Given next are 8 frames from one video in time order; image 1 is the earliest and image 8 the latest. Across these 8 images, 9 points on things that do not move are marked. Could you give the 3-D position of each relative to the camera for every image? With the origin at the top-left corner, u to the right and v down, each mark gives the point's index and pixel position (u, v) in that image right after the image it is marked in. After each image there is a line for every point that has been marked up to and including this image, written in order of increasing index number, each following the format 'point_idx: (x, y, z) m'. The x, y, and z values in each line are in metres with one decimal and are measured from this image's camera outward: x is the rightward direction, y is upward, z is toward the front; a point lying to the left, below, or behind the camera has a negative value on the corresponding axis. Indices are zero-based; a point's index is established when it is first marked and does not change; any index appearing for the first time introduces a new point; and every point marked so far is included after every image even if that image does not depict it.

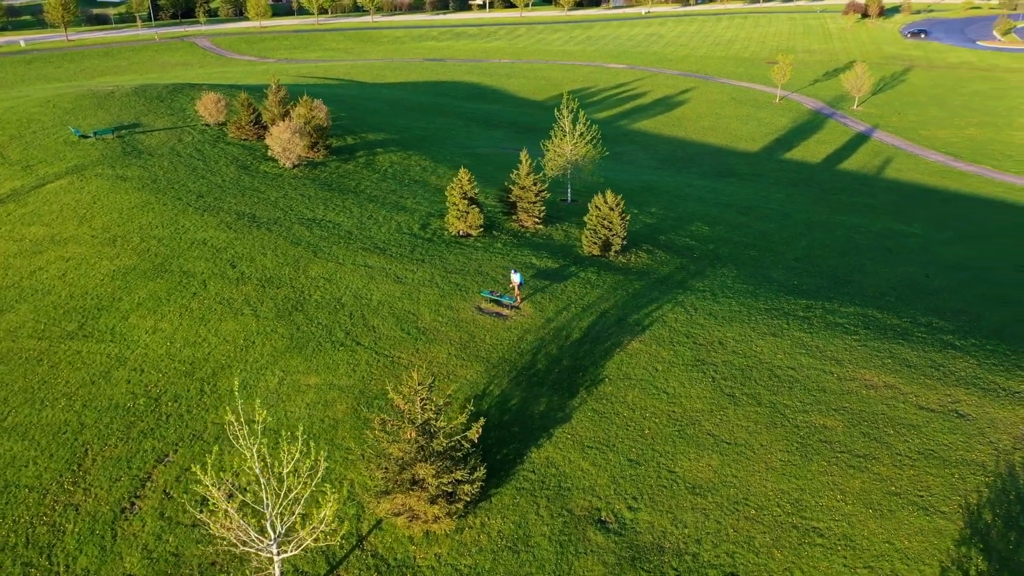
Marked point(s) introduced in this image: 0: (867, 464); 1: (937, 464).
0: (+7.3, -3.6, +16.8) m
1: (+8.8, -3.6, +16.8) m
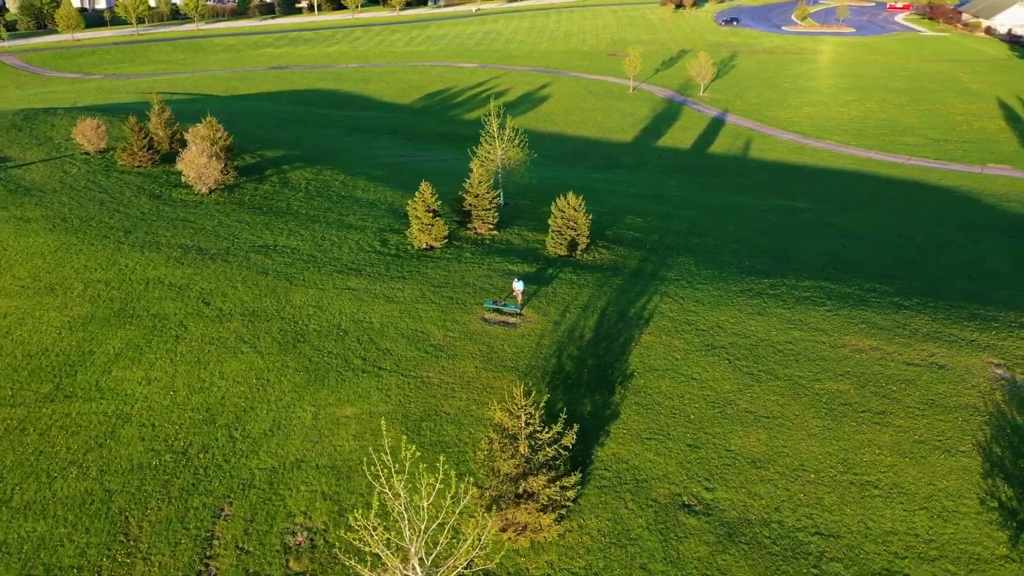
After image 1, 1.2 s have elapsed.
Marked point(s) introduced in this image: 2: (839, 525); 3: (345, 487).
0: (+8.7, -3.0, +19.0) m
1: (+10.1, -2.9, +19.3) m
2: (+6.5, -4.7, +16.4) m
3: (-3.5, -4.3, +17.5) m
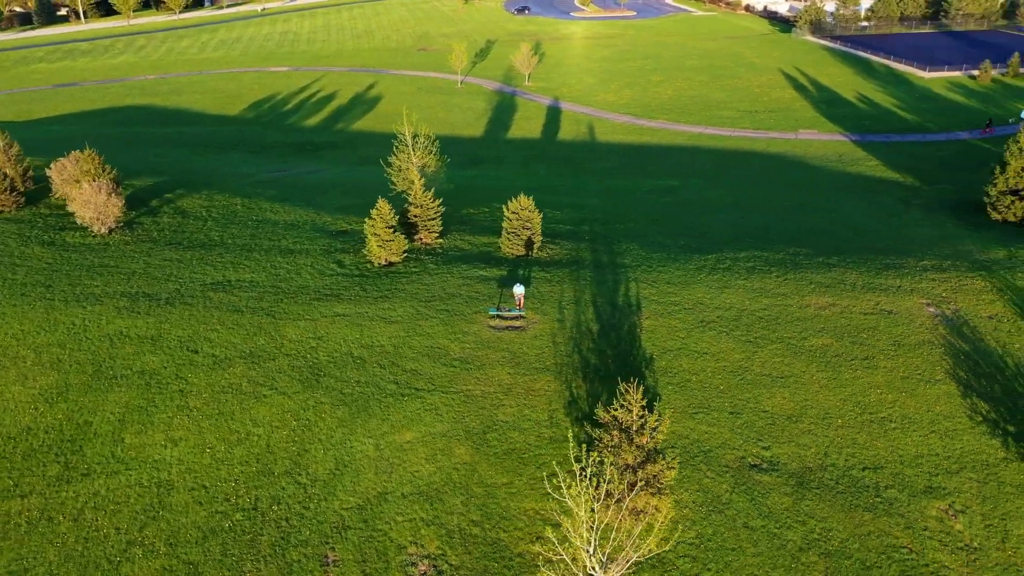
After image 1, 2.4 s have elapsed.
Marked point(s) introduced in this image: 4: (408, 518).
0: (+9.8, -2.0, +22.2) m
1: (+11.0, -1.7, +22.8) m
2: (+8.6, -3.9, +19.1) m
3: (-1.4, -4.8, +17.8) m
4: (-2.2, -4.9, +17.6) m
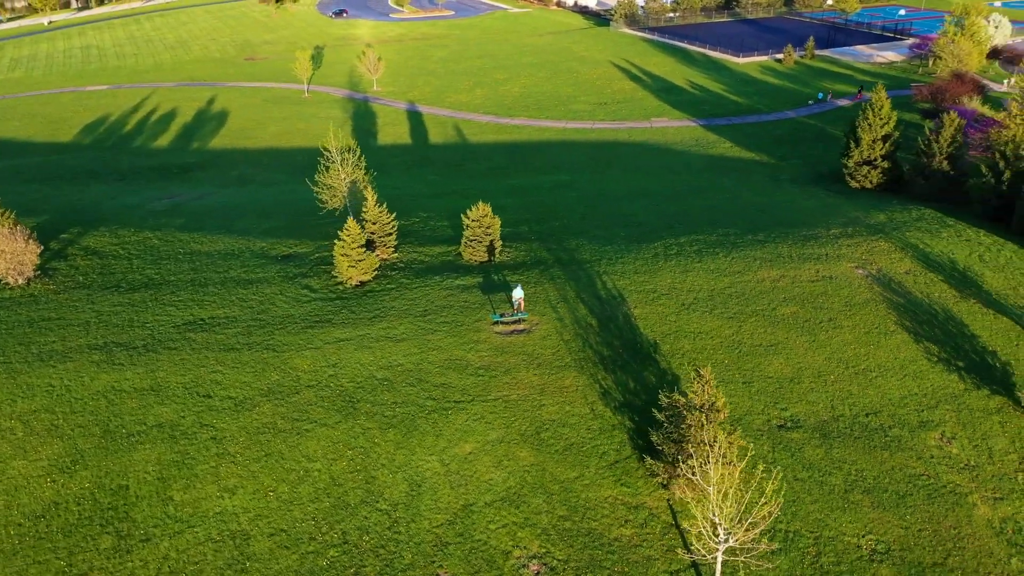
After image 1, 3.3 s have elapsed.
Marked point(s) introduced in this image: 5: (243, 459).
0: (+10.0, -1.1, +25.3) m
1: (+11.1, -0.6, +26.2) m
2: (+9.7, -3.1, +22.1) m
3: (+0.5, -5.0, +18.5) m
4: (-0.2, -5.2, +18.2) m
5: (-6.4, -4.1, +19.6) m
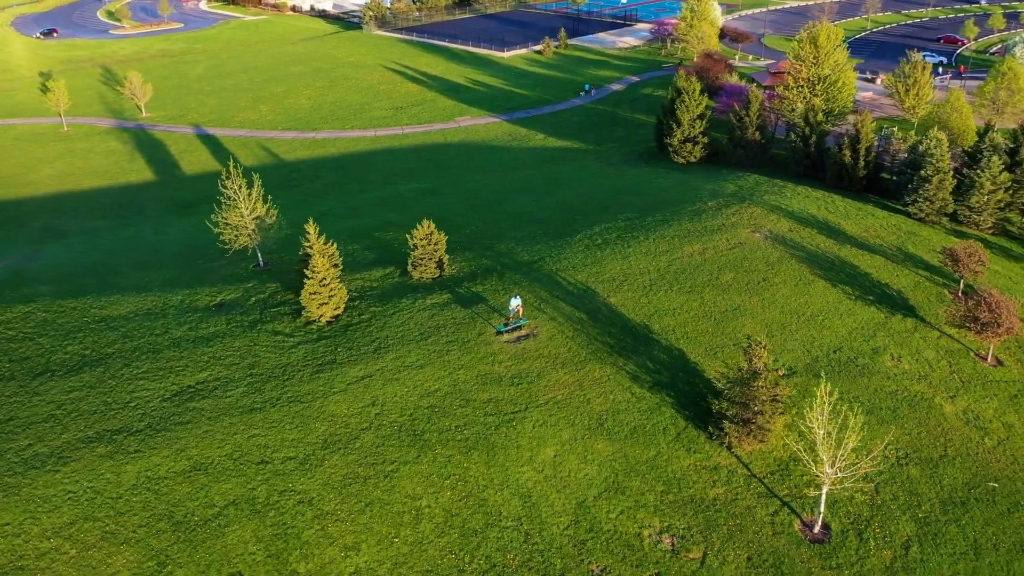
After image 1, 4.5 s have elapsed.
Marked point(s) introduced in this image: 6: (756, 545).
0: (+9.3, +0.3, +29.5) m
1: (+9.9, +0.9, +30.6) m
2: (+10.3, -1.7, +26.4) m
3: (+3.1, -5.0, +20.2) m
4: (+2.6, -5.4, +19.7) m
5: (-3.8, -5.2, +19.0) m
6: (+5.8, -6.0, +19.2) m
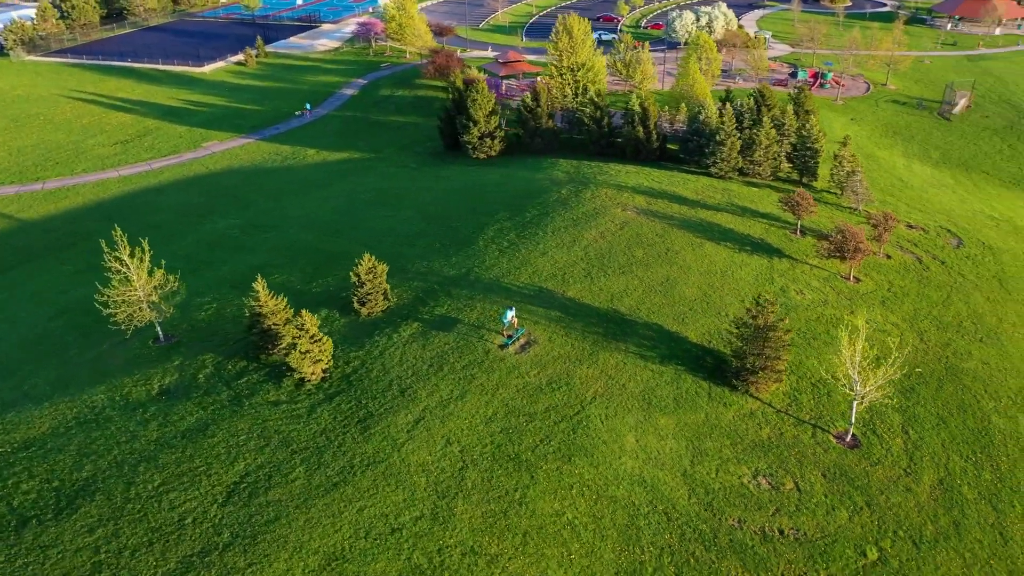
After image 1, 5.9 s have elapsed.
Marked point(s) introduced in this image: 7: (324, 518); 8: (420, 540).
0: (+6.5, +1.6, +33.7) m
1: (+6.5, +2.2, +34.9) m
2: (+9.1, -0.1, +31.4) m
3: (+5.7, -4.6, +23.0) m
4: (+5.5, -5.0, +22.3) m
5: (0.0, -6.1, +19.2) m
6: (+8.7, -4.9, +23.2) m
7: (-4.5, -5.5, +19.7) m
8: (-2.2, -5.9, +19.1) m
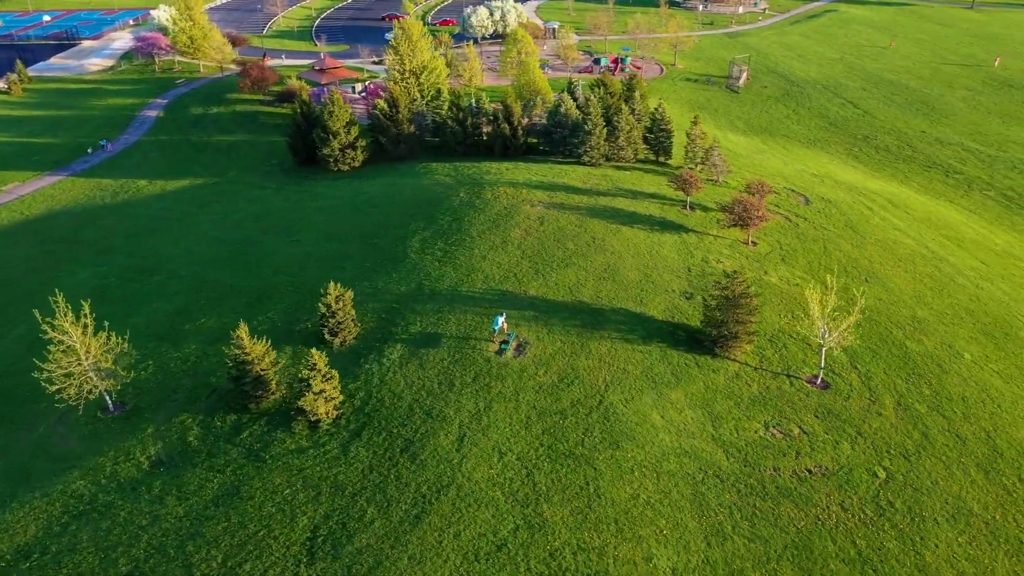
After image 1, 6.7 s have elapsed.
0: (+3.6, +2.2, +35.7) m
1: (+3.2, +2.8, +36.9) m
2: (+6.9, +1.0, +34.2) m
3: (+6.7, -3.9, +25.4) m
4: (+6.7, -4.3, +24.7) m
5: (+2.5, -6.2, +20.2) m
6: (+9.5, -3.8, +26.4) m
7: (-2.1, -6.3, +19.5) m
8: (+0.4, -6.3, +19.6) m
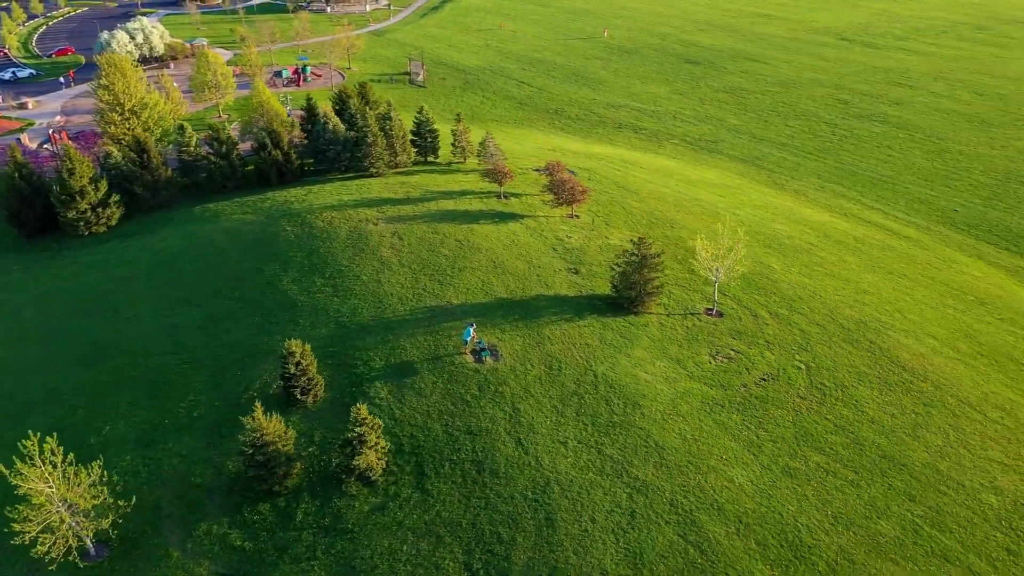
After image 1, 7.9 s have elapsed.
0: (-2.4, +2.2, +37.5) m
1: (-3.4, +2.7, +38.4) m
2: (+1.4, +1.9, +37.7) m
3: (+6.2, -2.5, +29.9) m
4: (+6.6, -2.8, +29.4) m
5: (+5.4, -5.4, +23.6) m
6: (+8.2, -1.7, +32.1) m
7: (+1.8, -6.5, +20.9) m
8: (+3.9, -6.0, +22.1) m
